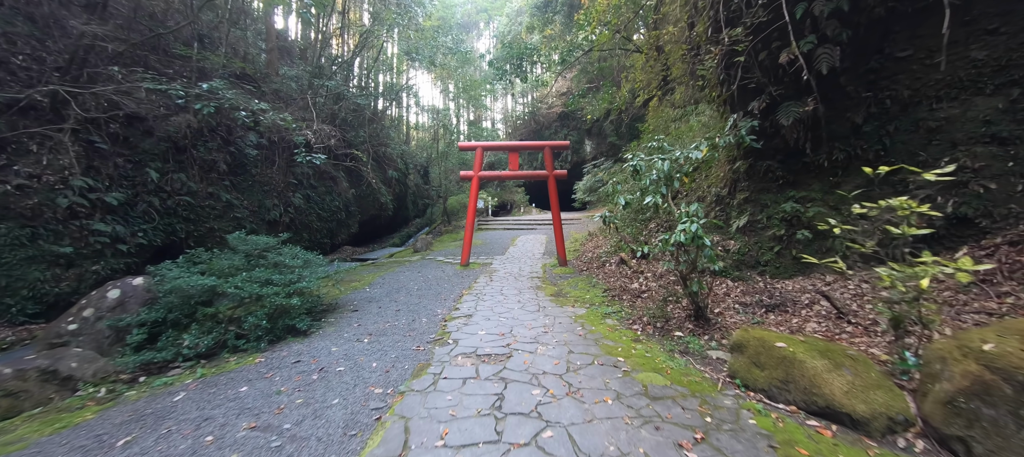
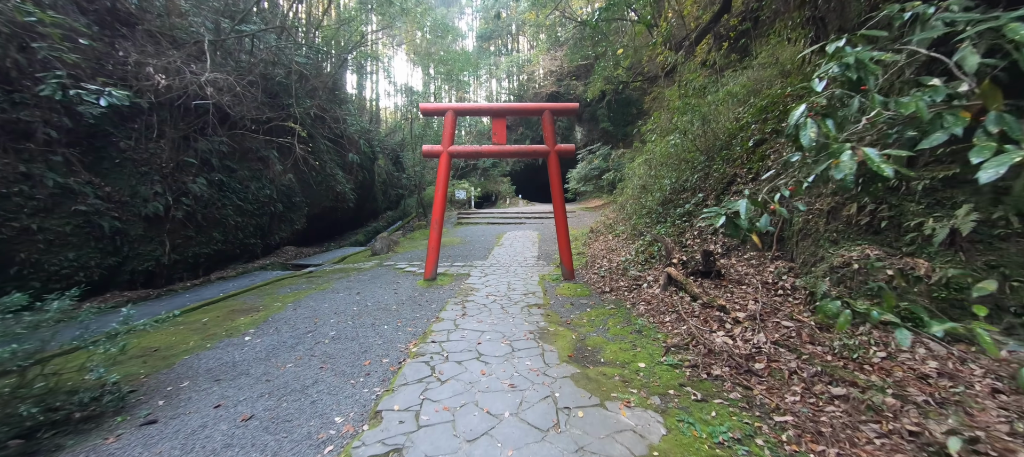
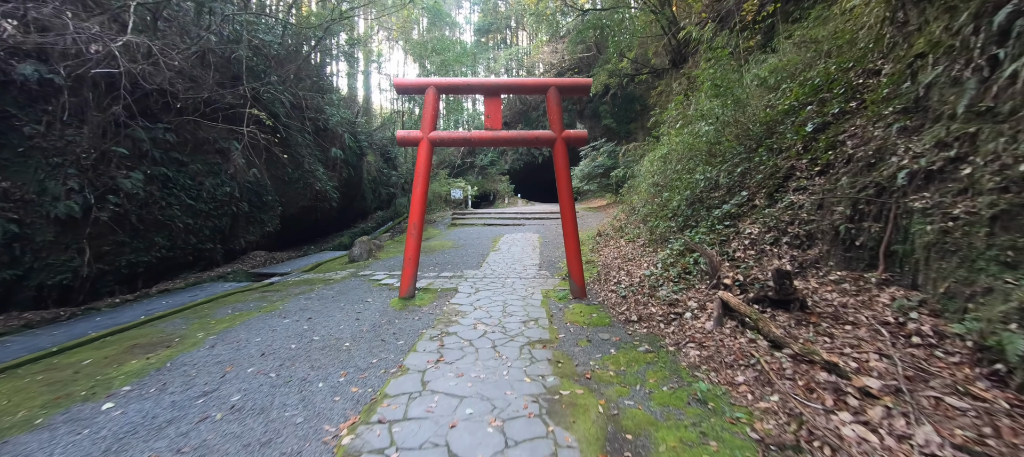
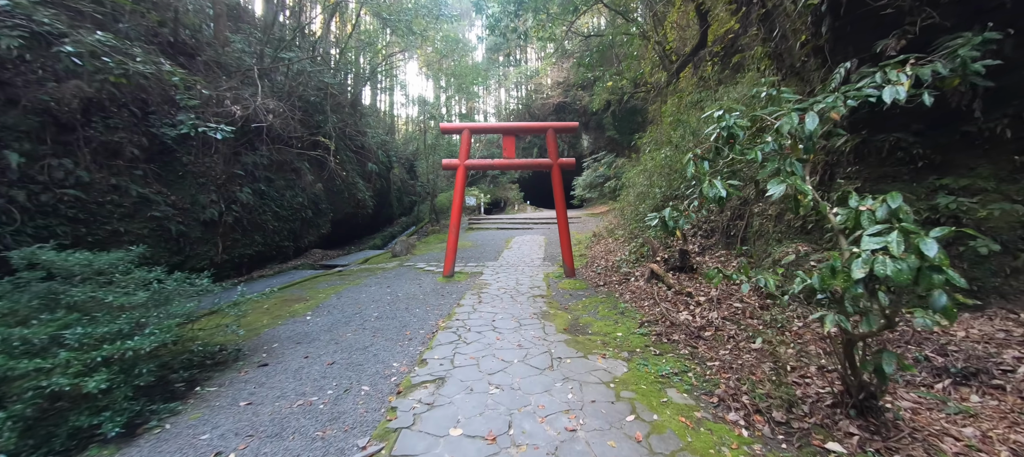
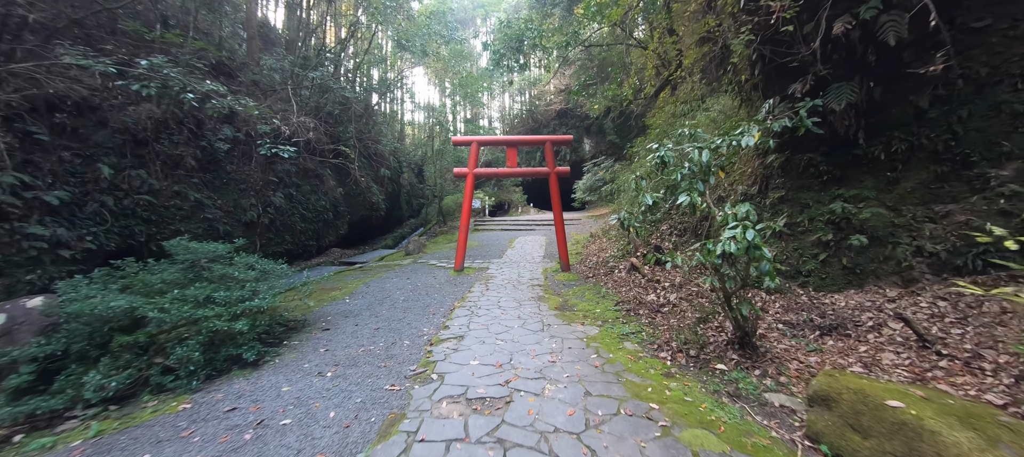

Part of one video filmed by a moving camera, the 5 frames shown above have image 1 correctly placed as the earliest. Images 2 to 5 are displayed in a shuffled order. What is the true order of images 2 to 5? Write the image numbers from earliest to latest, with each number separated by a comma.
5, 4, 2, 3
